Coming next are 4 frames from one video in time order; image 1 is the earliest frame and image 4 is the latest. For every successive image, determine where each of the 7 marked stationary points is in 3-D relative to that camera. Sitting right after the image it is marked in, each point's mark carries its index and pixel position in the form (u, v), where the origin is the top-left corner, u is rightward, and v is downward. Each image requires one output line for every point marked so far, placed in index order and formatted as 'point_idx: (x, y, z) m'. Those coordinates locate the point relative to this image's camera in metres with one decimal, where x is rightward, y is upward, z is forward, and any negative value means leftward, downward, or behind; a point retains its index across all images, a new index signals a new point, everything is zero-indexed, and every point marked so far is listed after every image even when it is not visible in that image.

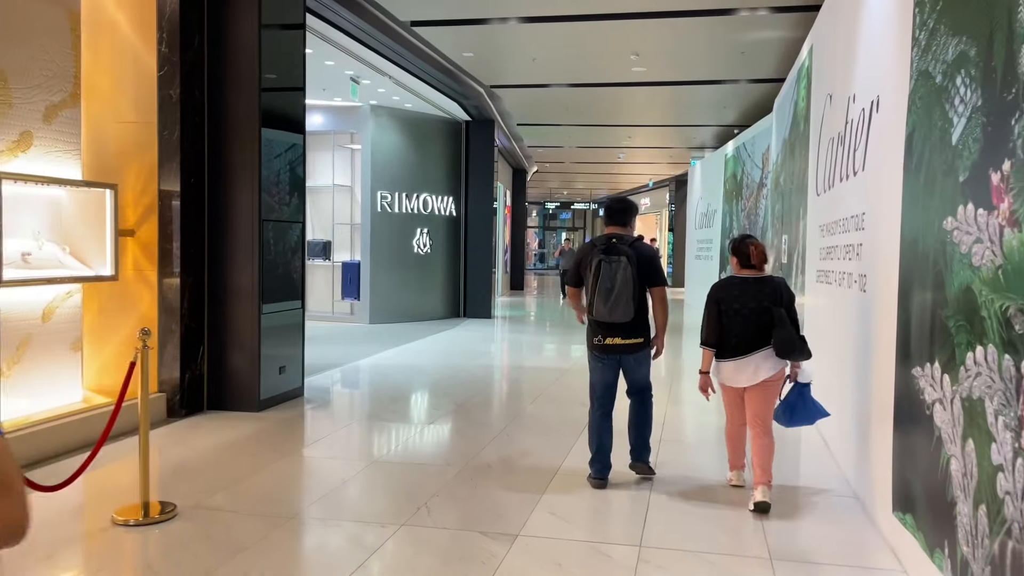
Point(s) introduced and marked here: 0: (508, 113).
0: (-0.1, +2.5, +11.9) m
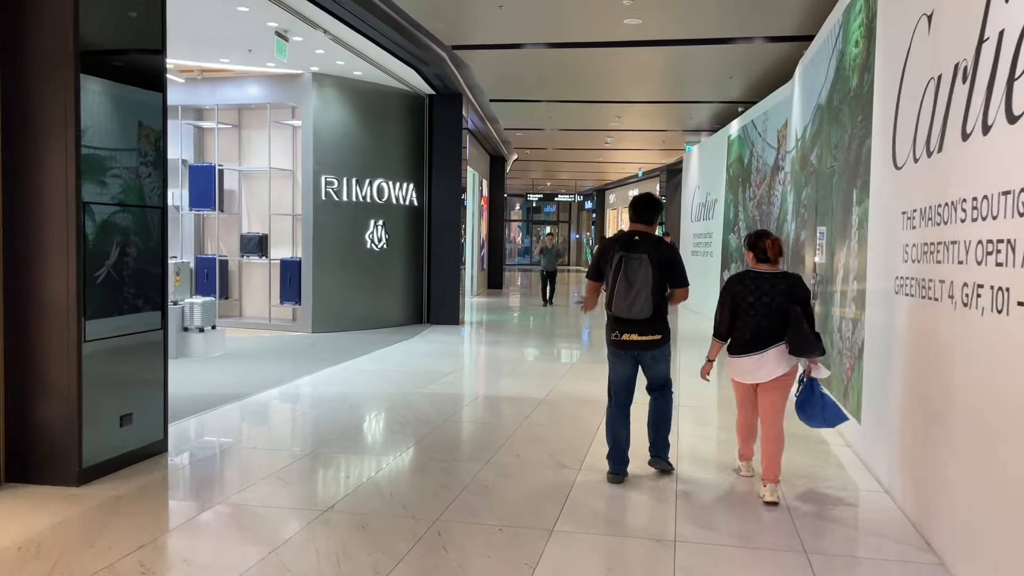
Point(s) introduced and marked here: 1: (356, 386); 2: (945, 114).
0: (-0.4, +2.5, +10.3) m
1: (-1.3, -0.7, +6.6) m
2: (+1.5, +0.6, +2.9) m
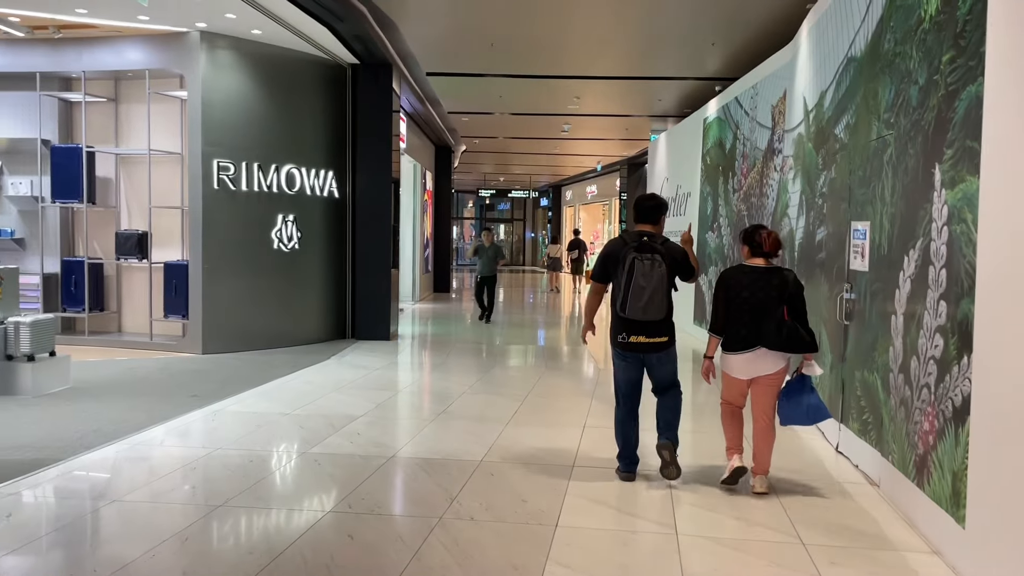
0: (-1.0, +2.4, +8.6) m
1: (-1.7, -0.8, +4.9) m
2: (+1.3, +0.5, +1.4) m
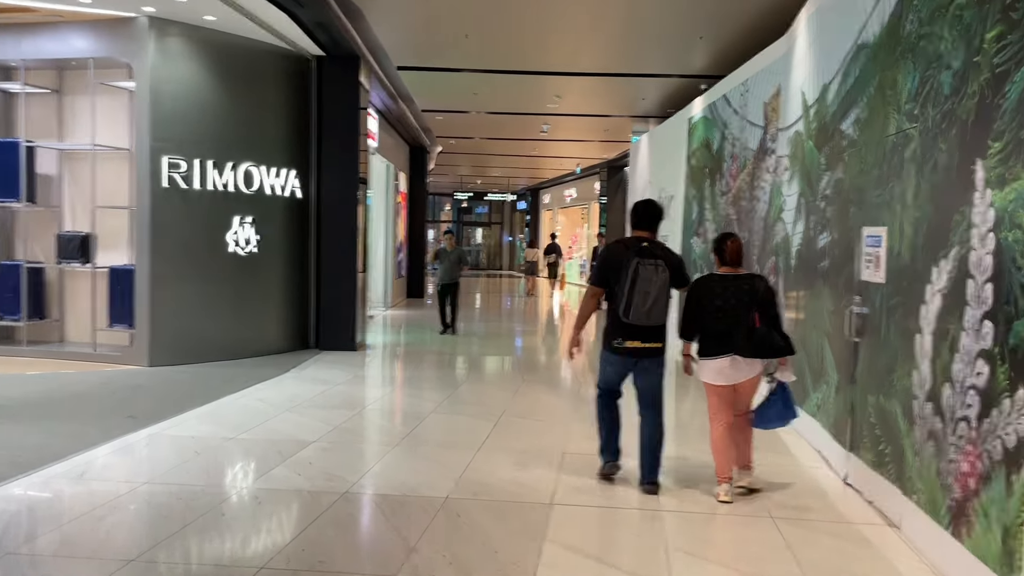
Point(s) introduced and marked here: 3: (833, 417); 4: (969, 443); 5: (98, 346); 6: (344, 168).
0: (-1.3, +2.4, +8.1) m
1: (-1.8, -0.9, +4.4) m
2: (+1.2, +0.5, +1.0) m
3: (+1.6, -0.6, +4.1) m
4: (+1.4, -0.5, +2.6) m
5: (-3.5, -0.5, +7.1) m
6: (-1.6, +1.1, +7.9) m
